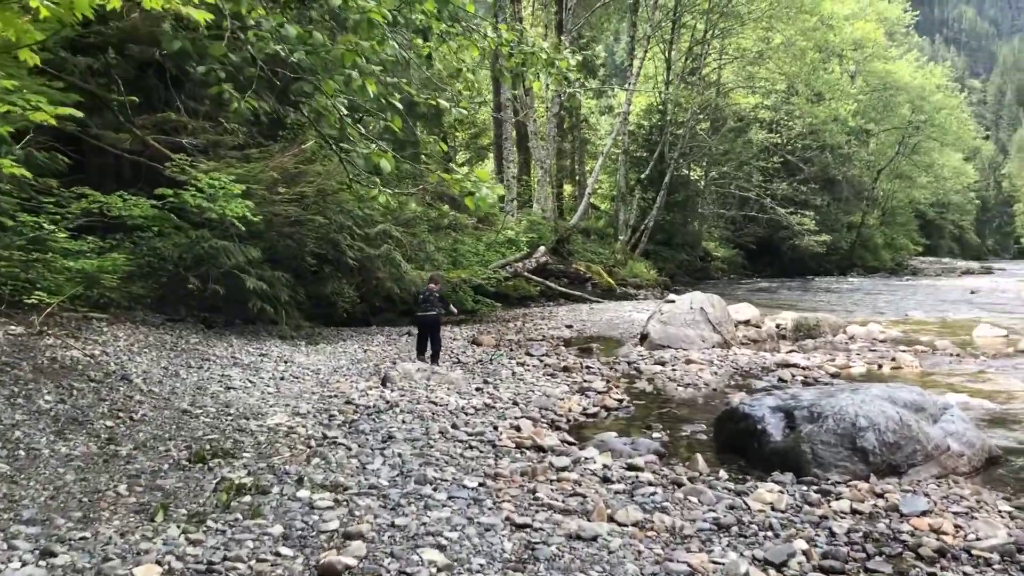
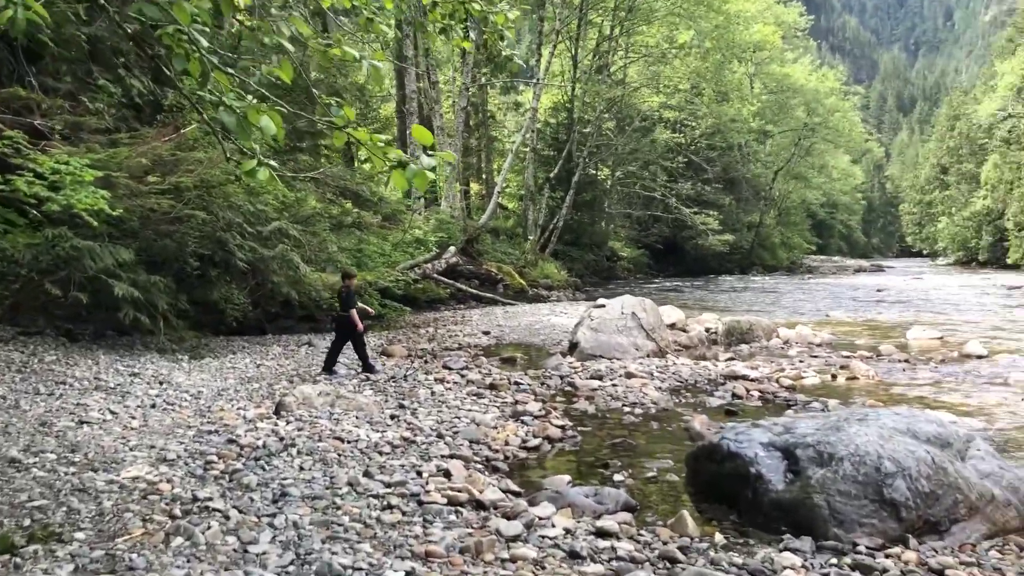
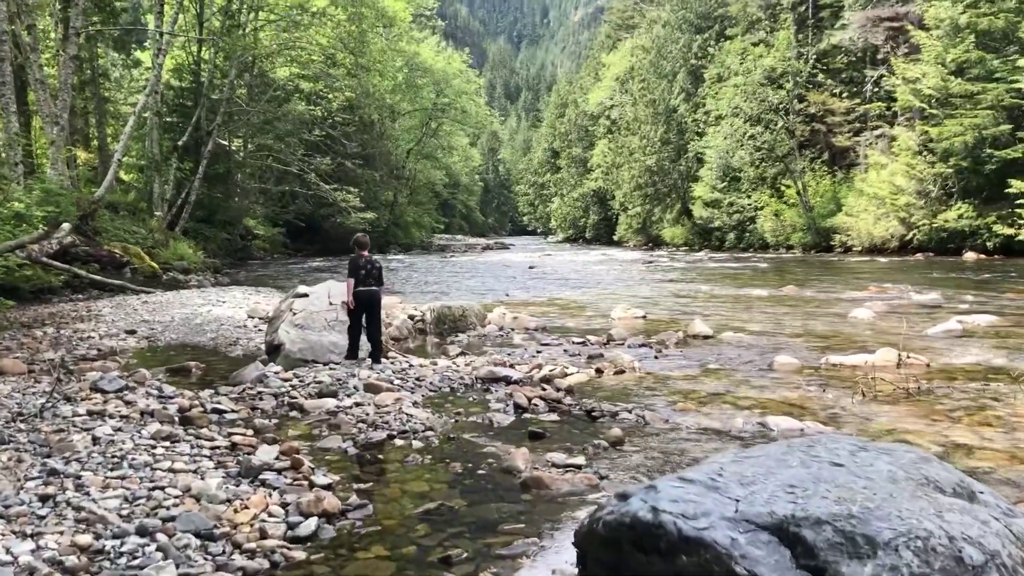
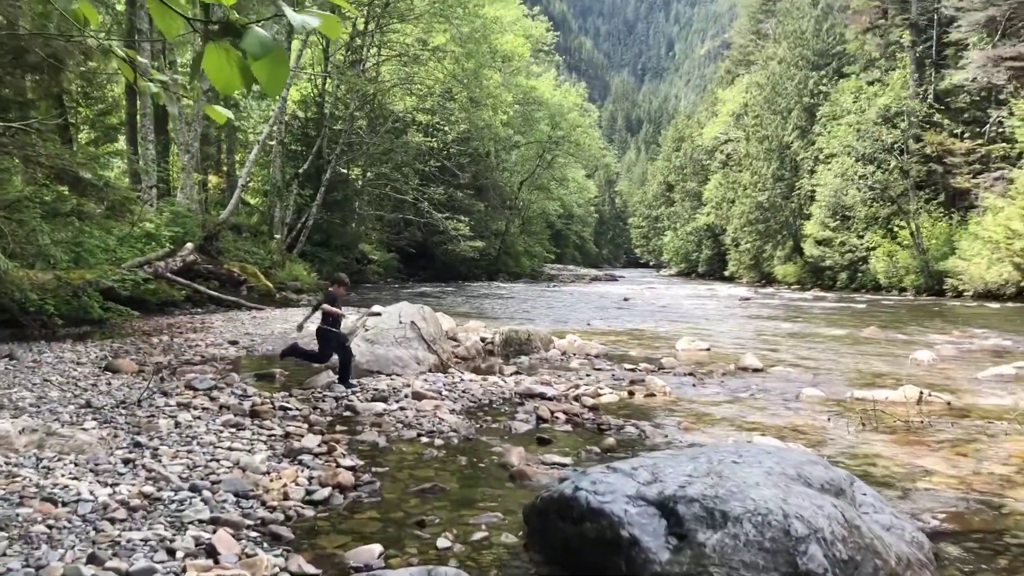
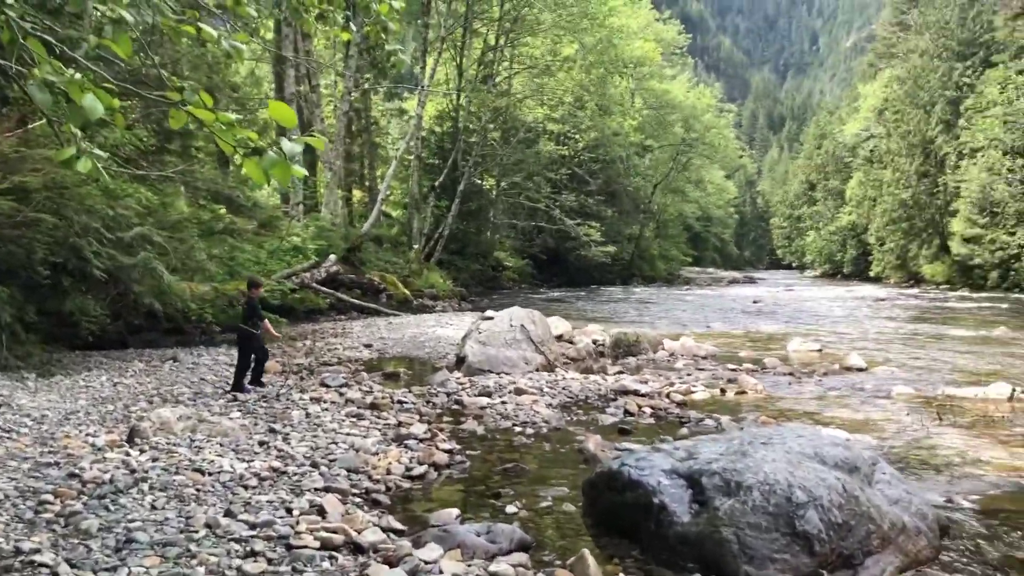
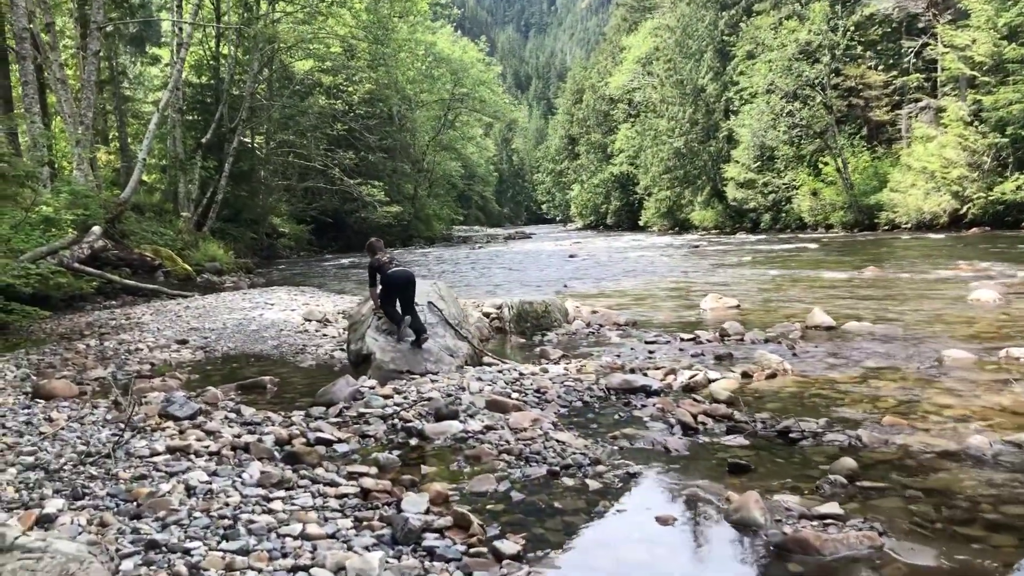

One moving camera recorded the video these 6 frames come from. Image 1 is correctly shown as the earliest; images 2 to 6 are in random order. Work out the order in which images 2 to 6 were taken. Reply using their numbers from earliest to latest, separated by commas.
2, 5, 4, 3, 6
